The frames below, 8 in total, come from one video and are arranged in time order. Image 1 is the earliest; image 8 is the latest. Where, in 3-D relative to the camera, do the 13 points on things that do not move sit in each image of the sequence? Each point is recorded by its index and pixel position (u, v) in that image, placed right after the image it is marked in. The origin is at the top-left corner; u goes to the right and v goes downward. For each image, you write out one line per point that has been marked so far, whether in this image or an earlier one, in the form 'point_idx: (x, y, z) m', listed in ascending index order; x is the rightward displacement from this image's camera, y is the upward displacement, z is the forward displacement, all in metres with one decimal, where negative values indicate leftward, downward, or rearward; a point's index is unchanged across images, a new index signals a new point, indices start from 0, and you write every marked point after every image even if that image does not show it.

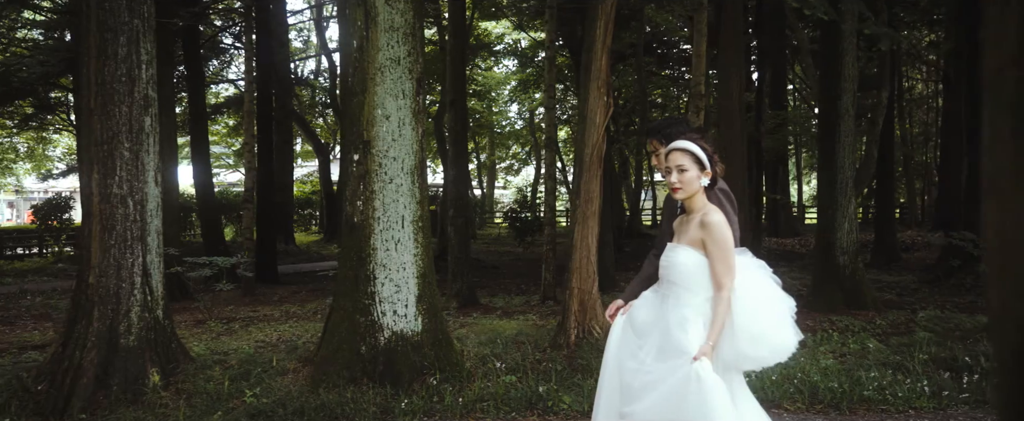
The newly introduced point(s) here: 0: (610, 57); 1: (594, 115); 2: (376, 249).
0: (+1.0, +1.6, +6.2) m
1: (+0.8, +1.0, +6.2) m
2: (-1.3, -0.4, +5.7) m
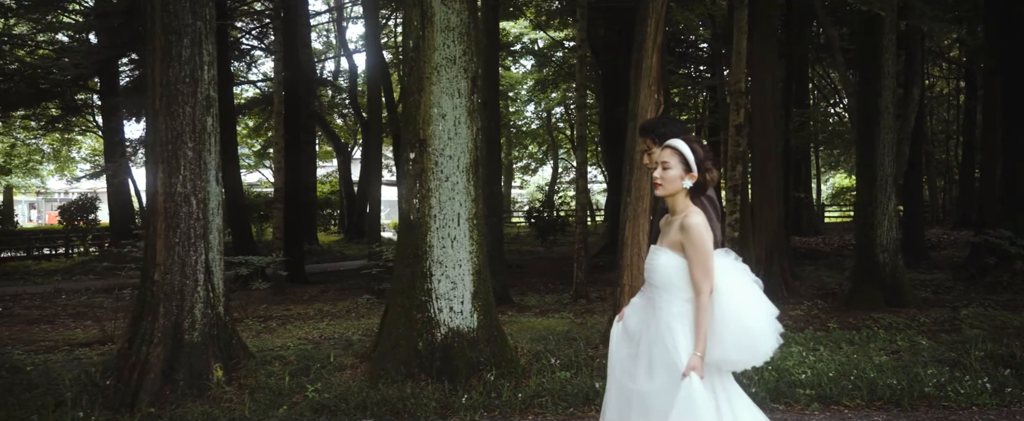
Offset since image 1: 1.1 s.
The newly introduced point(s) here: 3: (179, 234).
0: (+1.5, +1.6, +6.3) m
1: (+1.4, +1.0, +6.3) m
2: (-0.8, -0.3, +5.7) m
3: (-3.0, -0.2, +5.6) m
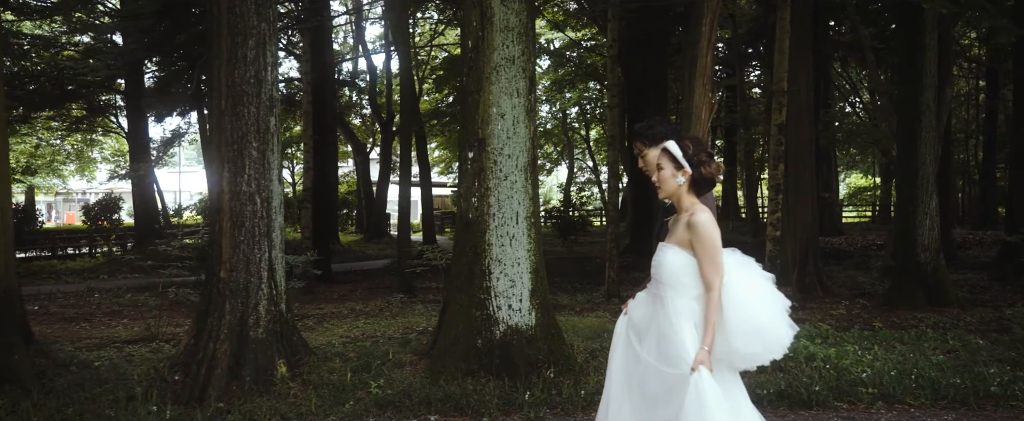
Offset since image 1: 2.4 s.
0: (+2.1, +1.6, +6.3) m
1: (+1.9, +1.0, +6.3) m
2: (-0.2, -0.3, +5.8) m
3: (-2.5, -0.2, +5.7) m
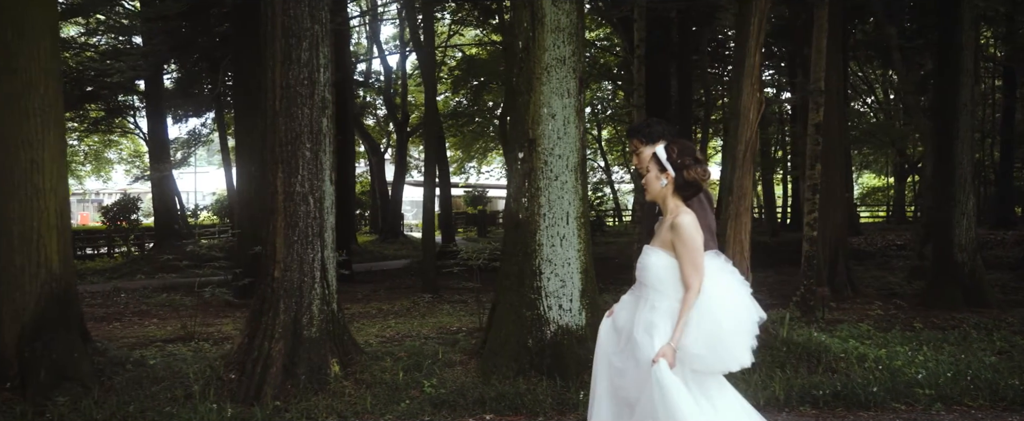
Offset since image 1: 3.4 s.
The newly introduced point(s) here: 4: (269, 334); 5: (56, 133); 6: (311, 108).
0: (+2.6, +1.6, +6.3) m
1: (+2.4, +1.0, +6.3) m
2: (+0.3, -0.3, +5.8) m
3: (-2.0, -0.2, +5.7) m
4: (-2.2, -1.1, +5.6) m
5: (-4.2, +0.7, +5.7) m
6: (-1.9, +1.0, +5.7) m
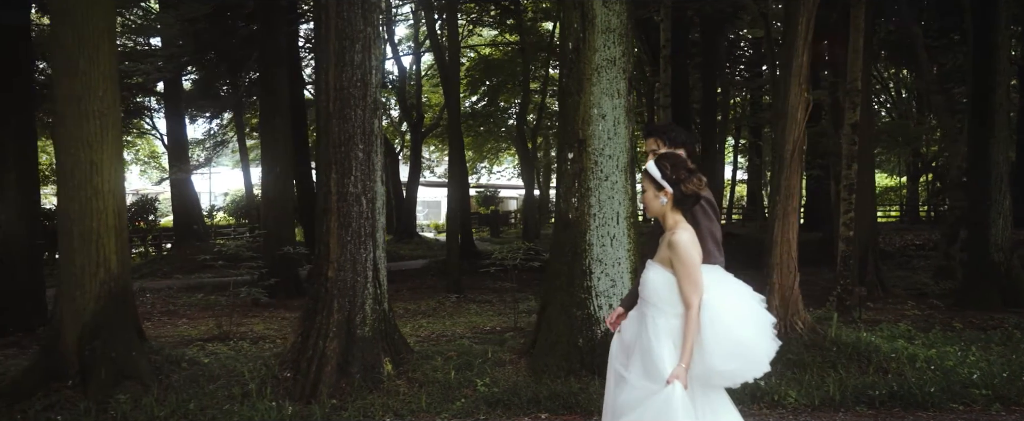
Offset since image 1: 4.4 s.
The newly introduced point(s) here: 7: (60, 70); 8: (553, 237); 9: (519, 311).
0: (+3.0, +1.6, +6.3) m
1: (+2.9, +1.0, +6.3) m
2: (+0.8, -0.3, +5.8) m
3: (-1.5, -0.2, +5.8) m
4: (-1.8, -1.1, +5.7) m
5: (-3.8, +0.7, +5.8) m
6: (-1.4, +0.9, +5.8) m
7: (-4.1, +1.3, +5.6) m
8: (+0.4, -0.3, +6.1) m
9: (+0.1, -2.0, +12.3) m
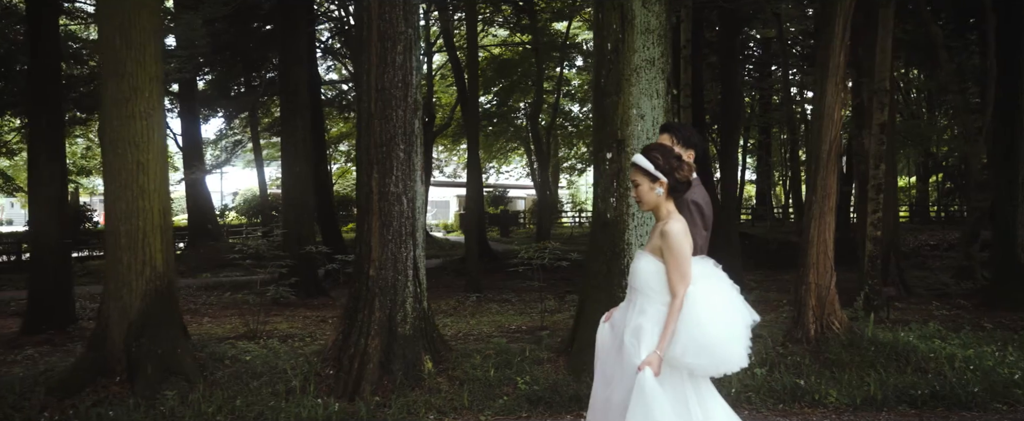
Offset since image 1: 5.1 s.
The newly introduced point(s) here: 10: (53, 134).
0: (+3.4, +1.6, +6.3) m
1: (+3.3, +1.0, +6.3) m
2: (+1.1, -0.3, +5.9) m
3: (-1.1, -0.2, +5.8) m
4: (-1.4, -1.1, +5.8) m
5: (-3.4, +0.7, +5.9) m
6: (-1.0, +1.0, +5.8) m
7: (-3.7, +1.3, +5.7) m
8: (+0.8, -0.3, +6.2) m
9: (+0.6, -2.0, +12.3) m
10: (-7.6, +1.3, +10.1) m
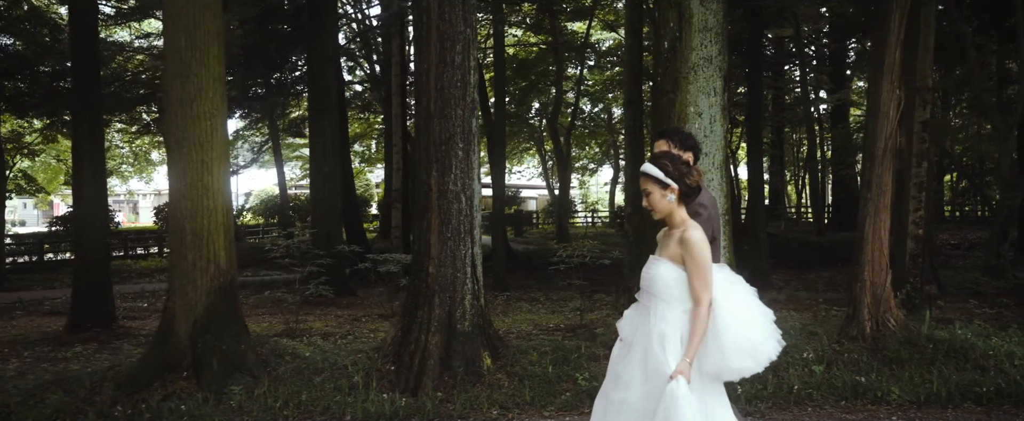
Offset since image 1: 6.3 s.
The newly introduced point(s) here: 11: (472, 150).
0: (+4.0, +1.6, +6.3) m
1: (+3.8, +1.0, +6.3) m
2: (+1.7, -0.3, +5.9) m
3: (-0.6, -0.2, +5.9) m
4: (-0.8, -1.1, +5.8) m
5: (-2.8, +0.8, +6.0) m
6: (-0.5, +1.0, +5.9) m
7: (-3.2, +1.3, +5.7) m
8: (+1.3, -0.2, +6.2) m
9: (+1.2, -2.0, +12.4) m
10: (-7.0, +1.3, +10.3) m
11: (-0.4, +0.6, +6.0) m
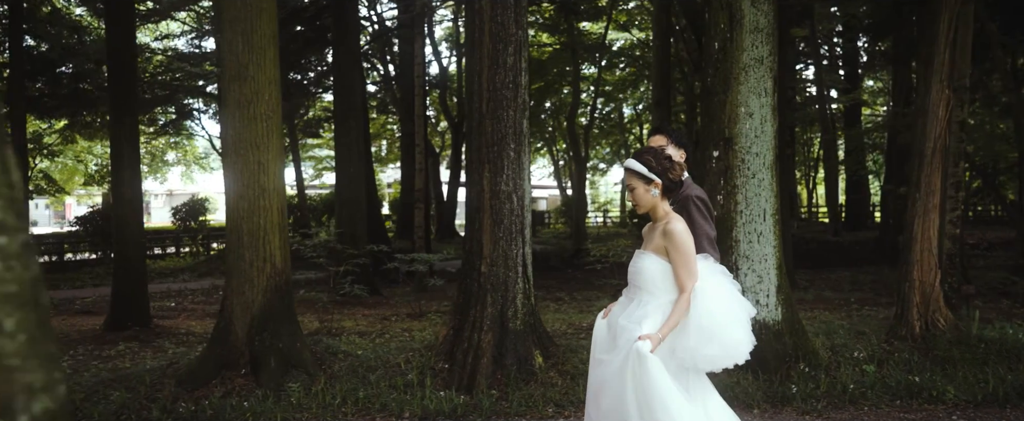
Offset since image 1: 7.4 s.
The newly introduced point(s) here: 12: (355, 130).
0: (+4.5, +1.6, +6.3) m
1: (+4.3, +1.0, +6.3) m
2: (+2.2, -0.3, +5.9) m
3: (-0.1, -0.2, +5.9) m
4: (-0.3, -1.1, +5.9) m
5: (-2.3, +0.8, +6.1) m
6: (0.0, +1.0, +6.0) m
7: (-2.7, +1.3, +5.8) m
8: (+1.8, -0.2, +6.2) m
9: (+1.8, -2.0, +12.4) m
10: (-6.4, +1.3, +10.4) m
11: (+0.1, +0.6, +6.0) m
12: (-4.0, +2.0, +15.7) m
